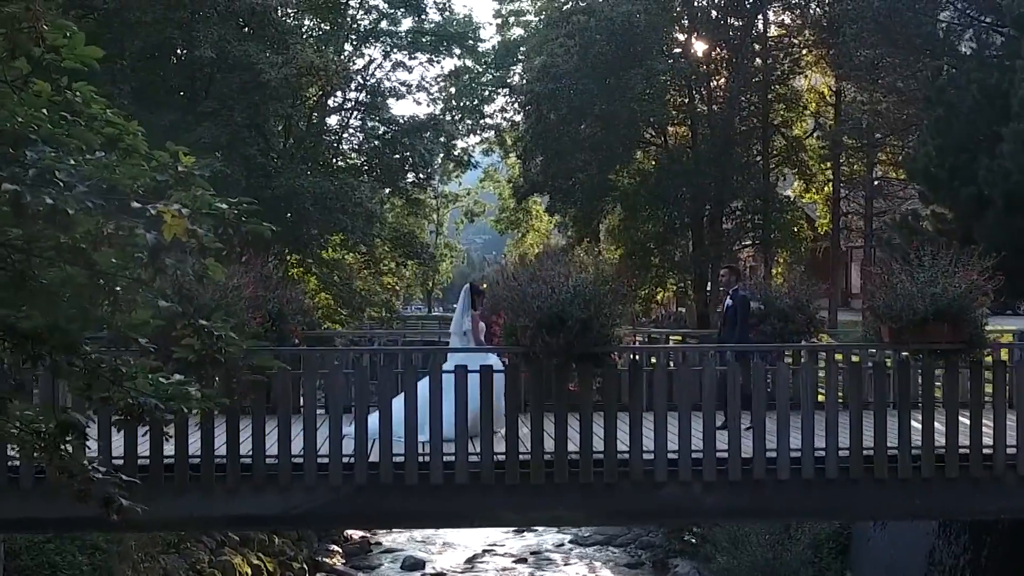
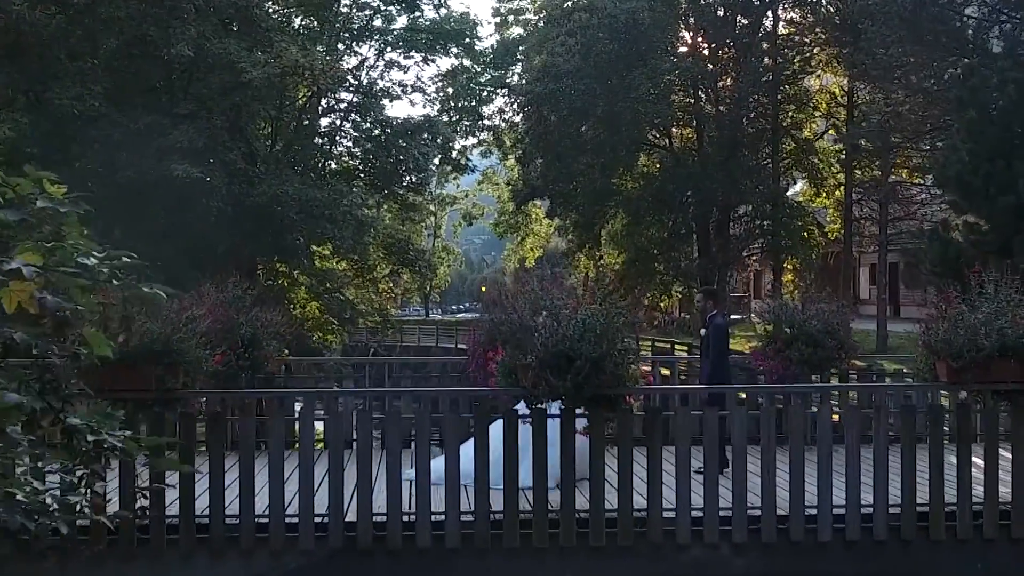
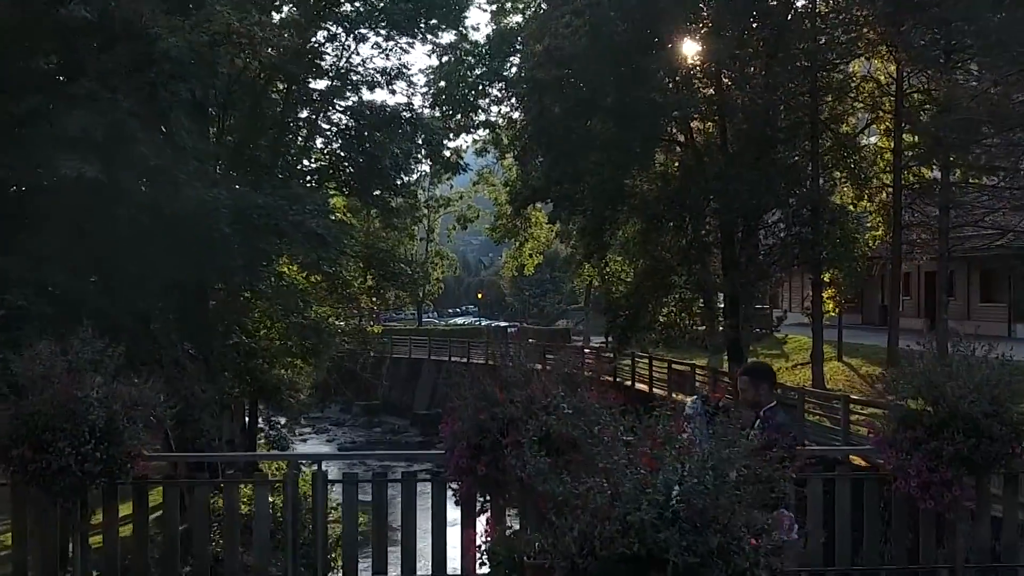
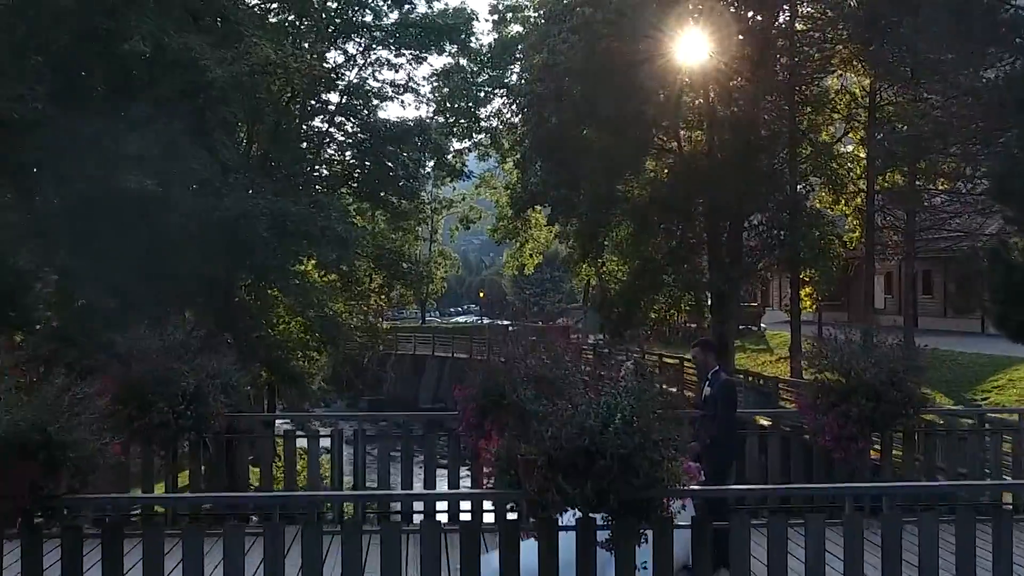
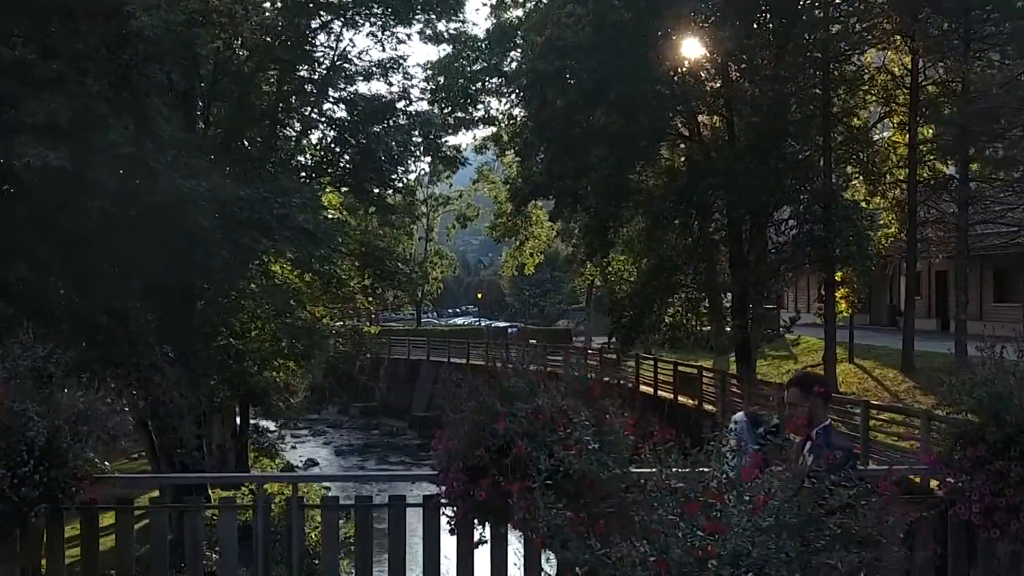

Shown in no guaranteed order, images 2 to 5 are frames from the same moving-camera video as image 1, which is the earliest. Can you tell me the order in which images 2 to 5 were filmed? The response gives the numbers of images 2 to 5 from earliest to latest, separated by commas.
2, 4, 3, 5
